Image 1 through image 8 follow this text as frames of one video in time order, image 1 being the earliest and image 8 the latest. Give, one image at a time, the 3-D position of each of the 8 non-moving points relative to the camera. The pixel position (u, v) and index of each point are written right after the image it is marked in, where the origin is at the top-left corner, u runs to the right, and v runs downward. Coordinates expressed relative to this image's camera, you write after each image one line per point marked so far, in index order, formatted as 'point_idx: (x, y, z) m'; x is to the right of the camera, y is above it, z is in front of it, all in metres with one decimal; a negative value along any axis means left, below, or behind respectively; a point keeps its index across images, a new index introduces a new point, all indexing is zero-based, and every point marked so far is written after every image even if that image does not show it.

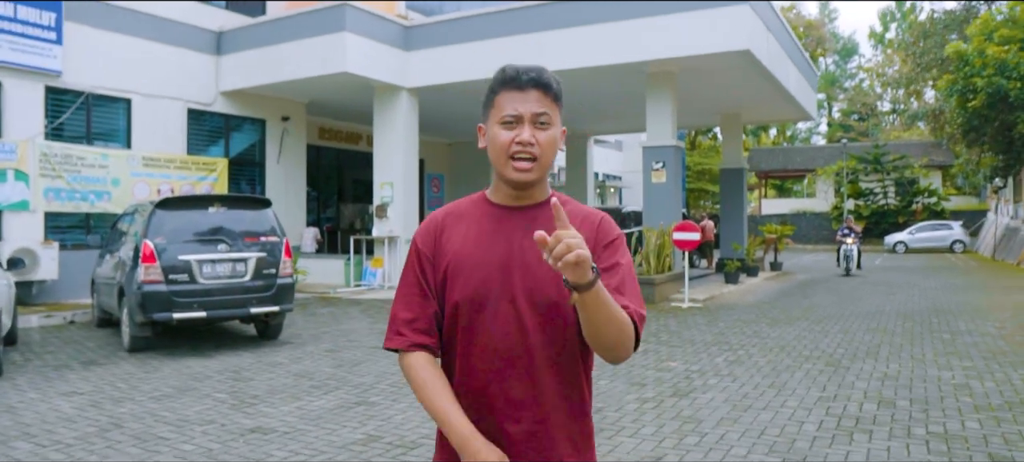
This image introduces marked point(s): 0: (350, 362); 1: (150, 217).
0: (-1.5, -1.2, +7.1) m
1: (-3.6, +0.1, +7.7) m
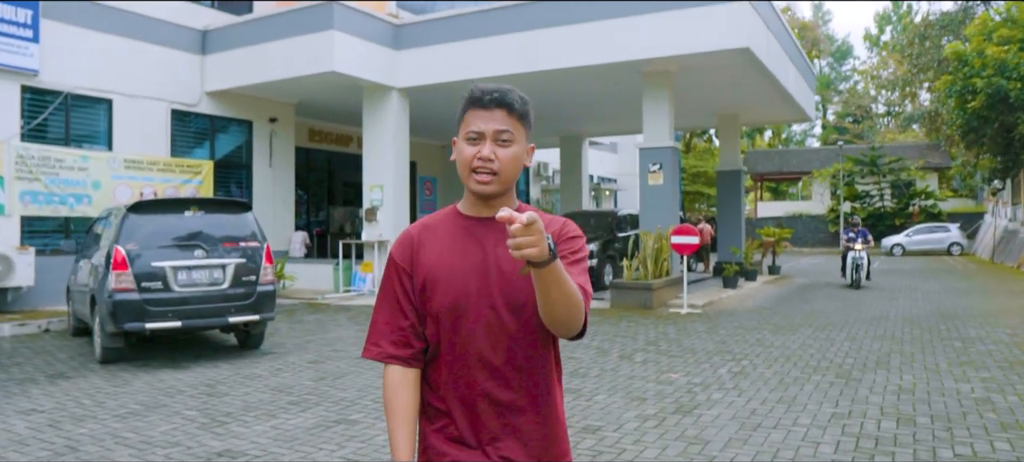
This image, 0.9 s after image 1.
0: (-1.6, -1.3, +6.7) m
1: (-3.7, +0.1, +7.3) m
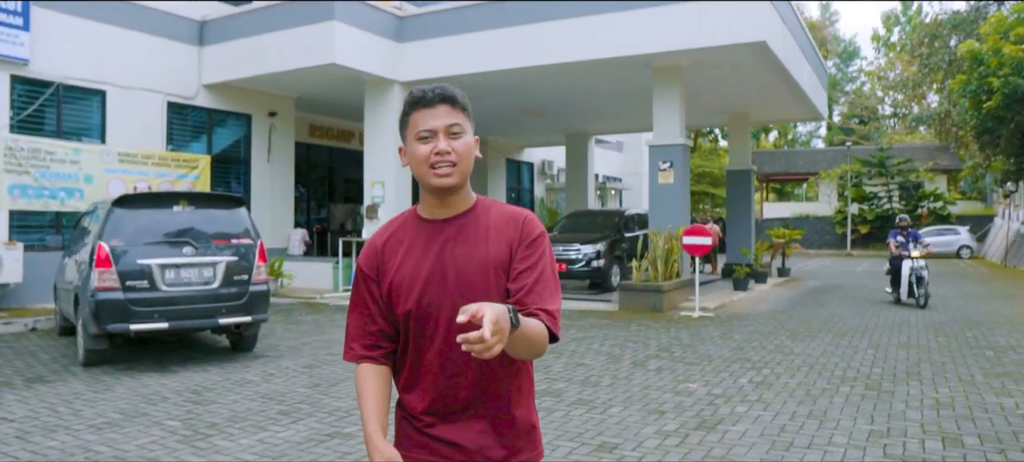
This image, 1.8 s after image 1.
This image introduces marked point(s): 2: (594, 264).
0: (-1.5, -1.2, +6.3) m
1: (-3.6, +0.1, +6.9) m
2: (+1.5, -0.6, +13.7) m
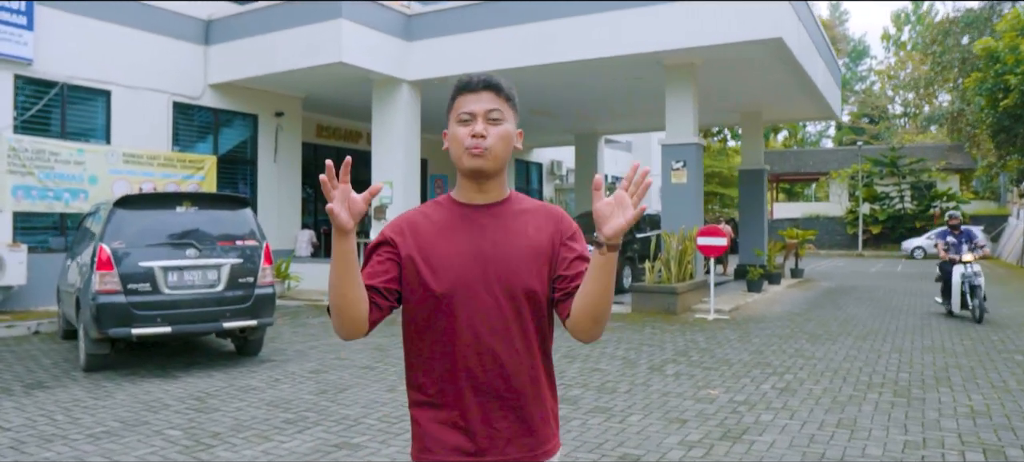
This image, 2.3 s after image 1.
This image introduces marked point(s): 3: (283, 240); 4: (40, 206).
0: (-1.4, -1.2, +6.1) m
1: (-3.5, +0.1, +6.7) m
2: (+1.7, -0.6, +13.4) m
3: (-4.6, -0.2, +15.3) m
4: (-6.9, +0.4, +11.2) m
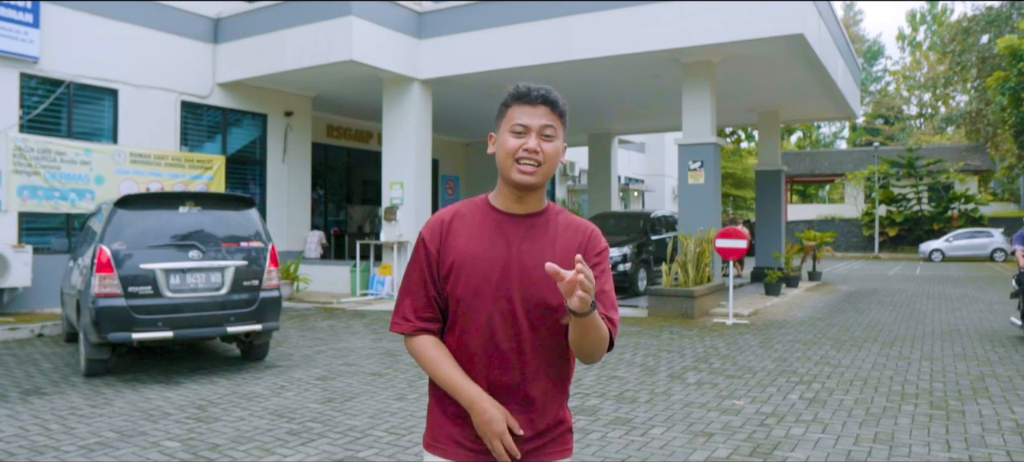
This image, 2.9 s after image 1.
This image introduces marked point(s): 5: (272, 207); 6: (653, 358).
0: (-1.3, -1.2, +5.9) m
1: (-3.4, +0.1, +6.5) m
2: (+1.9, -0.6, +13.1) m
3: (-4.3, -0.2, +15.1) m
4: (-6.7, +0.4, +11.1) m
5: (-4.6, +0.5, +14.7) m
6: (+1.4, -1.2, +7.5) m
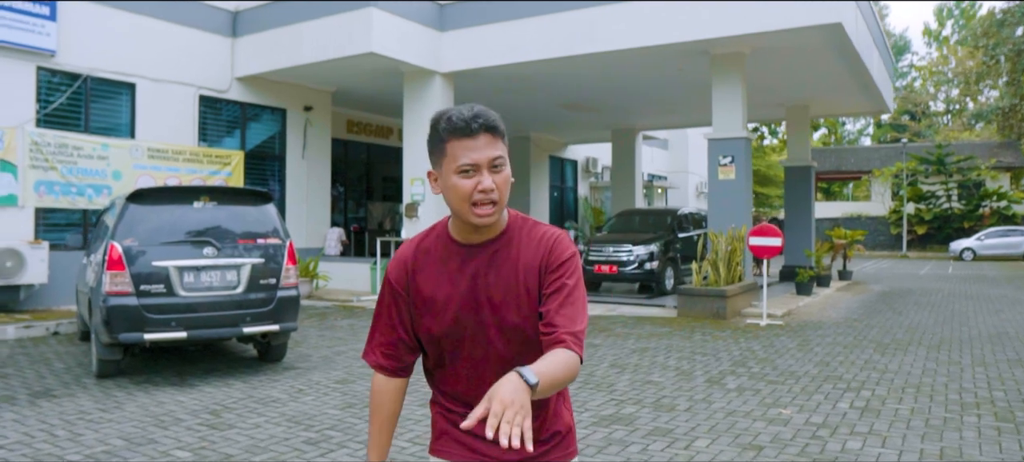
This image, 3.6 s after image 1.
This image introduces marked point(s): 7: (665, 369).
0: (-1.1, -1.2, +5.6) m
1: (-3.2, +0.1, +6.2) m
2: (+2.3, -0.6, +12.8) m
3: (-3.9, -0.1, +14.8) m
4: (-6.4, +0.4, +10.9) m
5: (-4.2, +0.5, +14.4) m
6: (+1.6, -1.2, +7.1) m
7: (+1.3, -1.2, +6.7) m
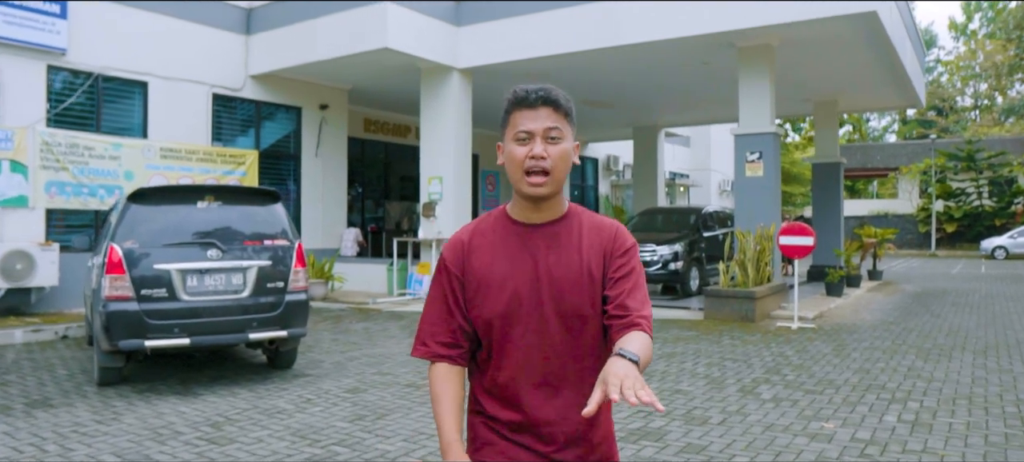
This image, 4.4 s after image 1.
0: (-0.9, -1.2, +5.2) m
1: (-3.0, +0.1, +5.9) m
2: (+2.6, -0.6, +12.4) m
3: (-3.5, -0.2, +14.6) m
4: (-6.1, +0.4, +10.7) m
5: (-3.8, +0.5, +14.2) m
6: (+1.8, -1.2, +6.8) m
7: (+1.5, -1.2, +6.4) m
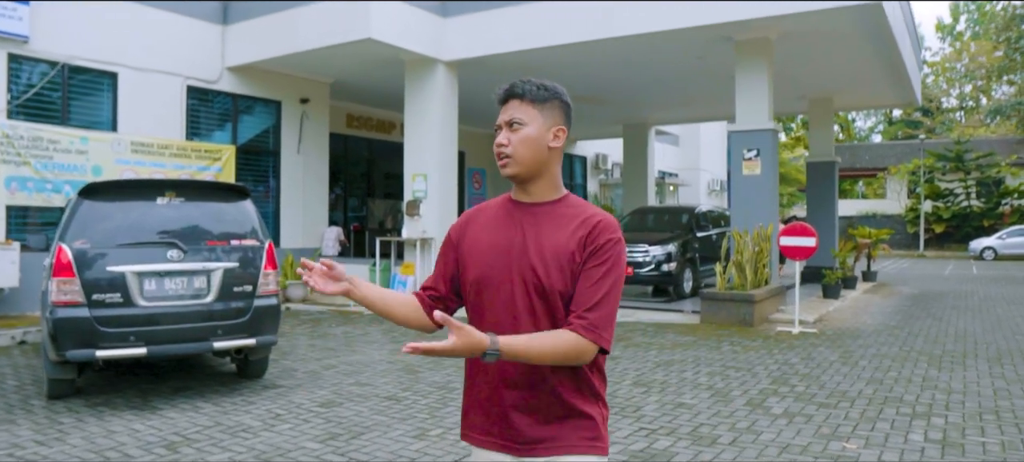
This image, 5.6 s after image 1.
0: (-1.0, -1.2, +4.7) m
1: (-3.1, +0.1, +5.4) m
2: (+2.4, -0.6, +11.9) m
3: (-3.7, -0.1, +14.0) m
4: (-6.3, +0.4, +10.1) m
5: (-4.0, +0.5, +13.6) m
6: (+1.7, -1.2, +6.3) m
7: (+1.4, -1.2, +5.9) m
